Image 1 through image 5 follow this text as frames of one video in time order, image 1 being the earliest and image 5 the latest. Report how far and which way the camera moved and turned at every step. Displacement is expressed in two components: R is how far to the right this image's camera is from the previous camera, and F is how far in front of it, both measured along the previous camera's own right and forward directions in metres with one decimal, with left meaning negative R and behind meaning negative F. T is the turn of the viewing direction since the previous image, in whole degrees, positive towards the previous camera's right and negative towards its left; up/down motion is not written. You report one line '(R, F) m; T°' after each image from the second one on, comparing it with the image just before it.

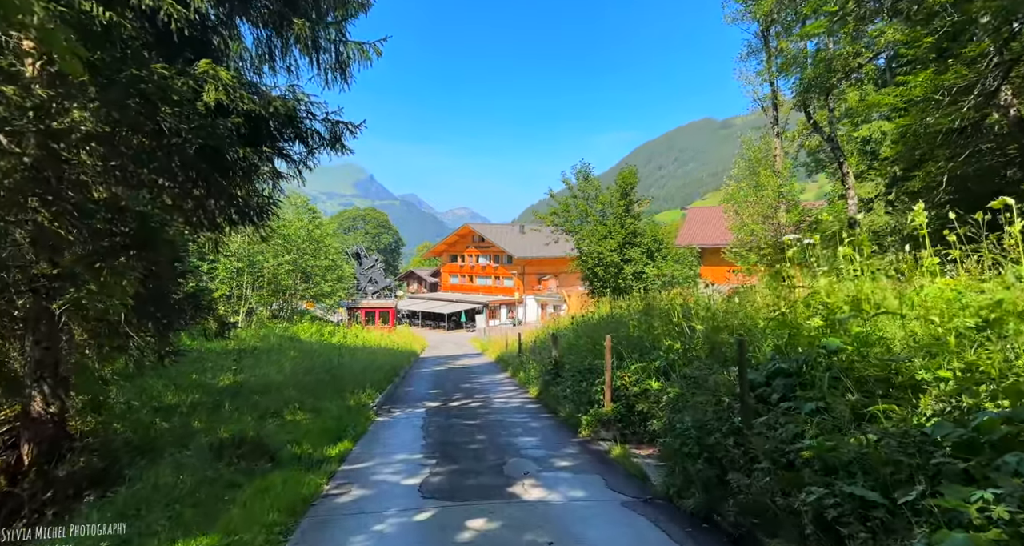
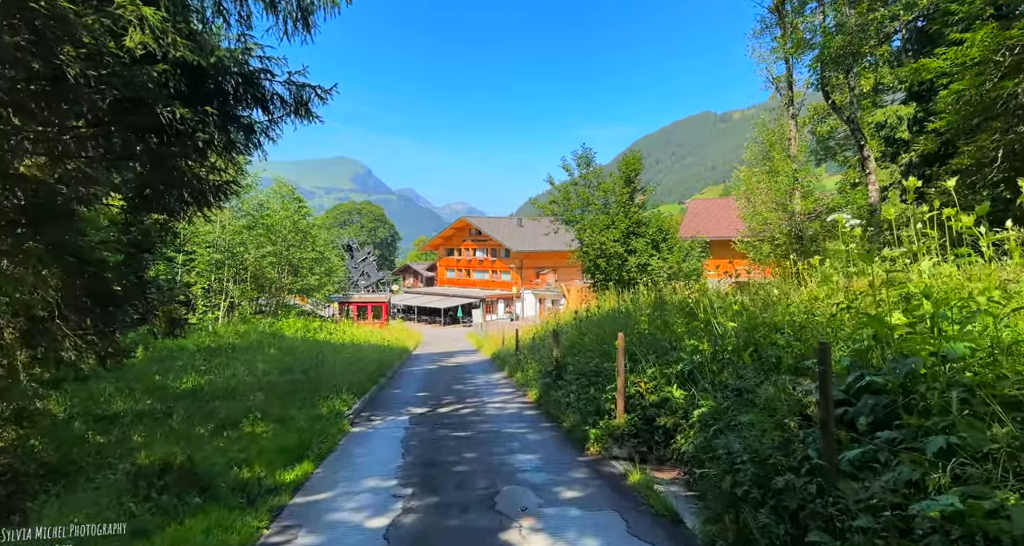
(0.0, +1.1) m; 0°
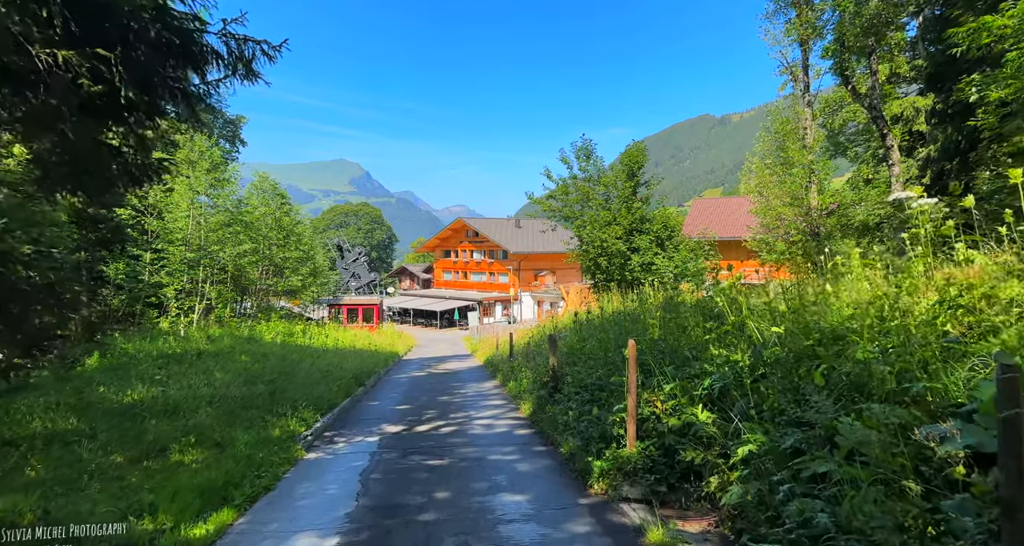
(+0.1, +1.2) m; 0°
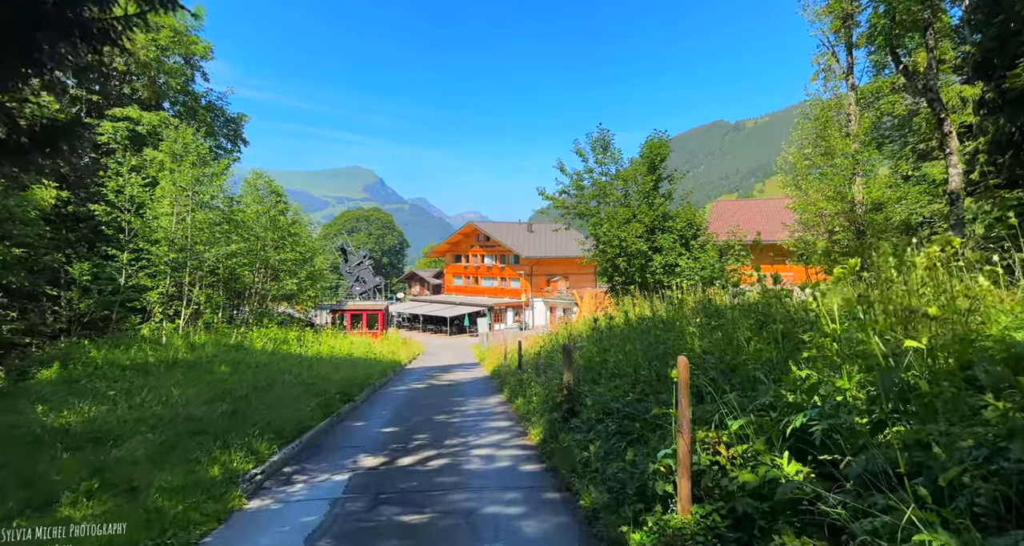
(+0.1, +1.4) m; -1°
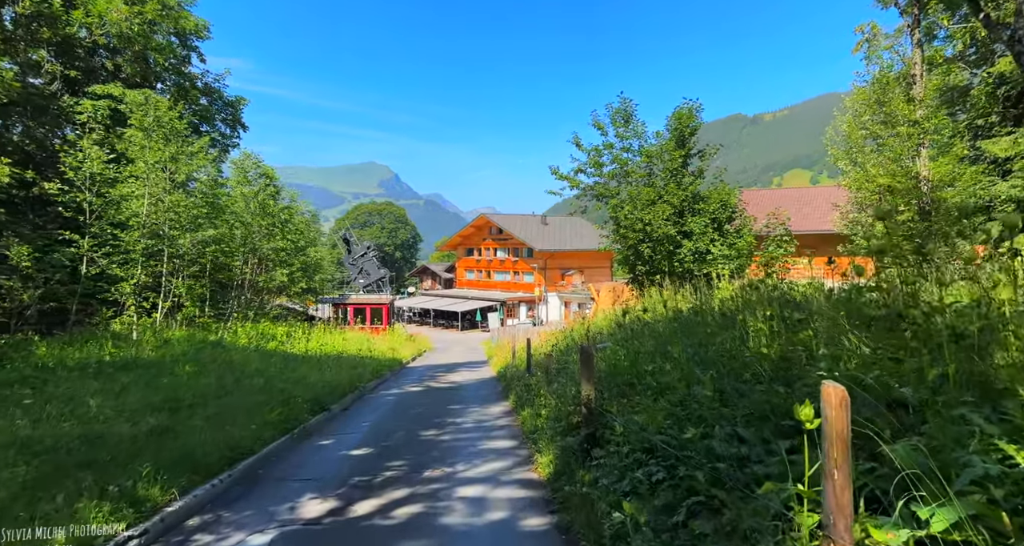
(+0.1, +1.7) m; -2°
